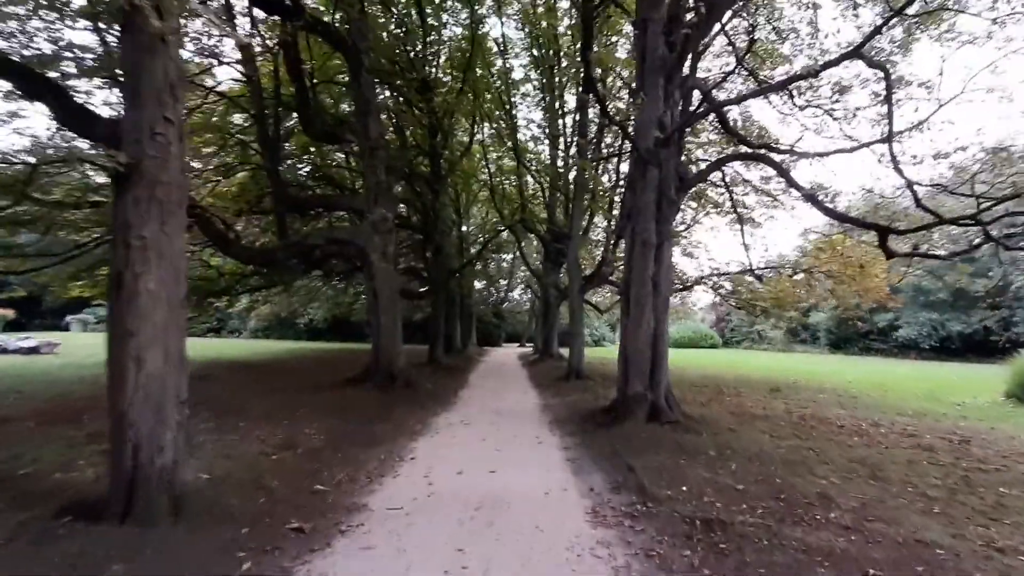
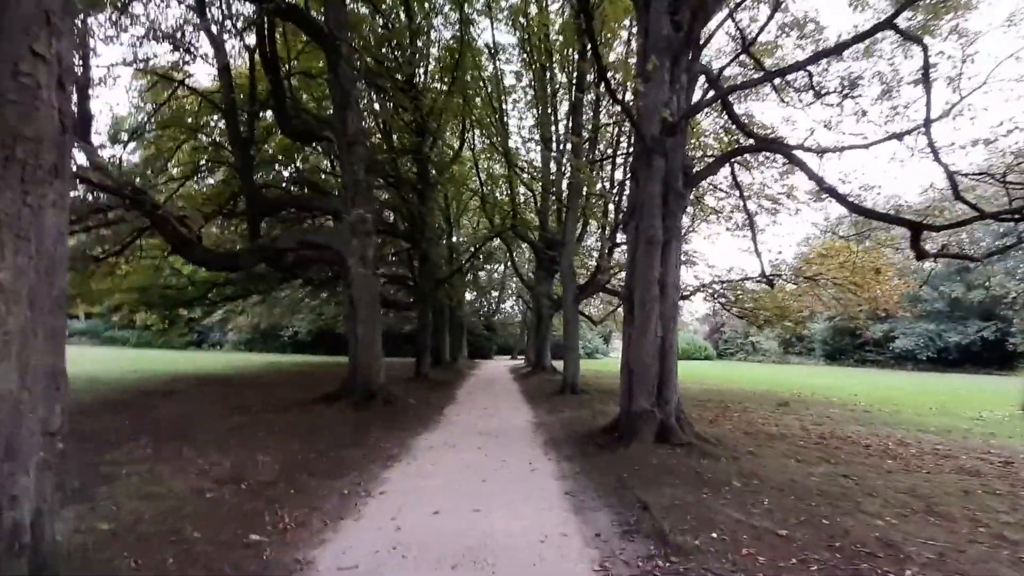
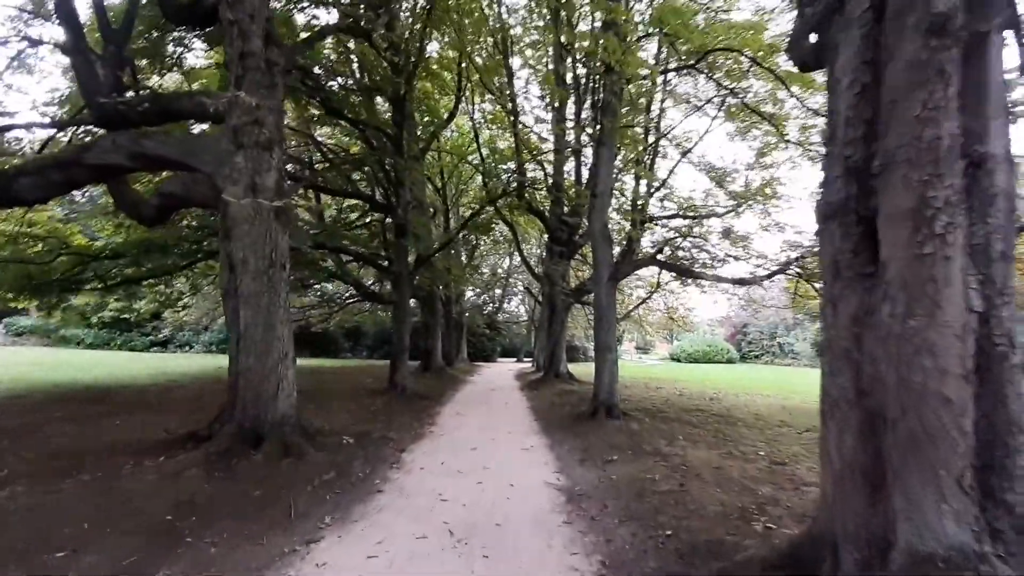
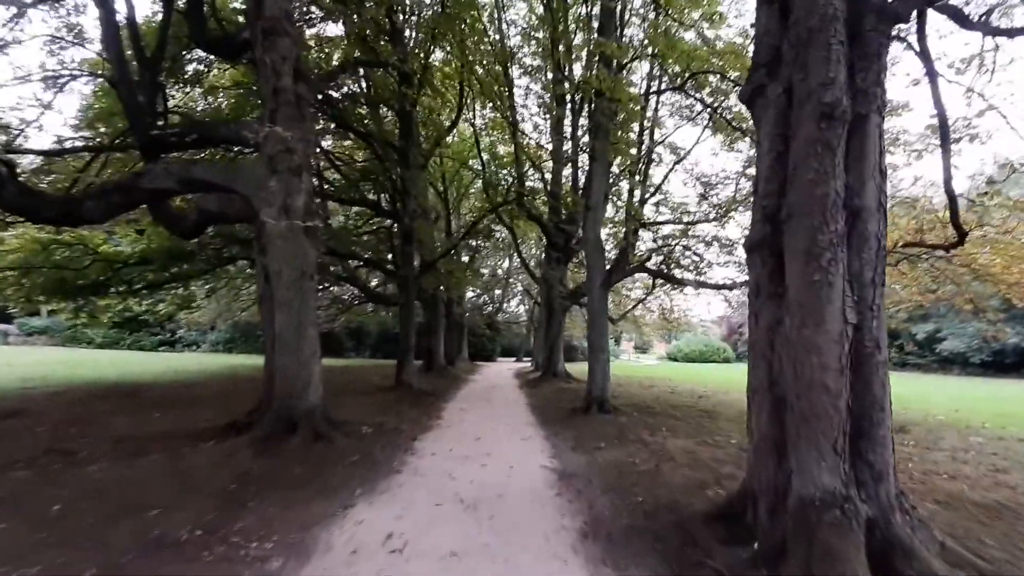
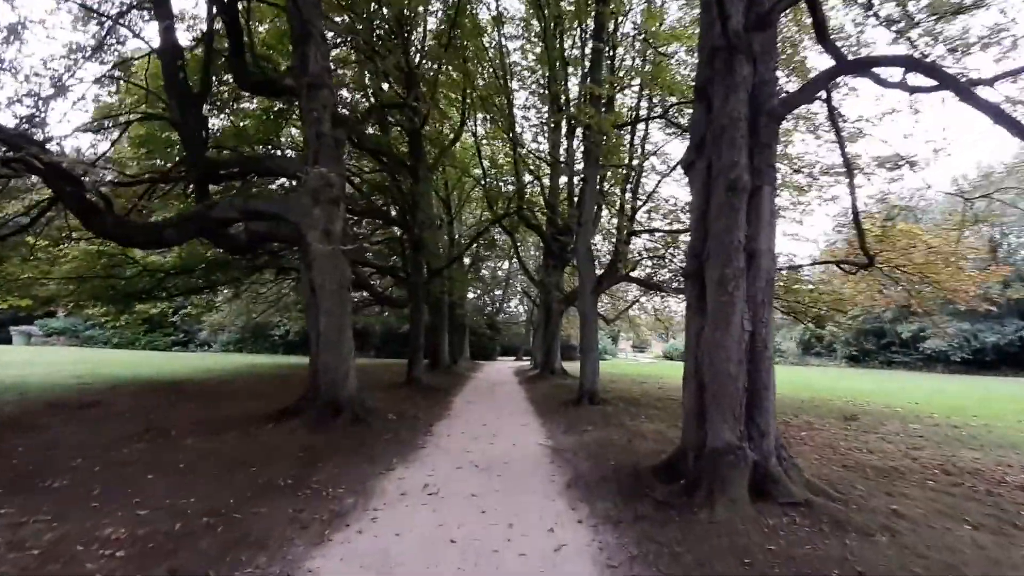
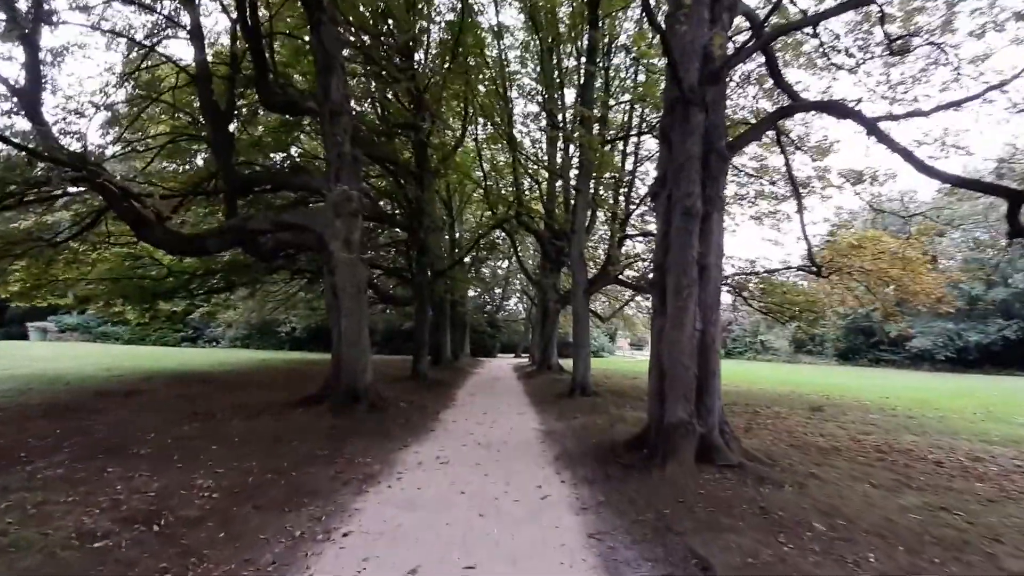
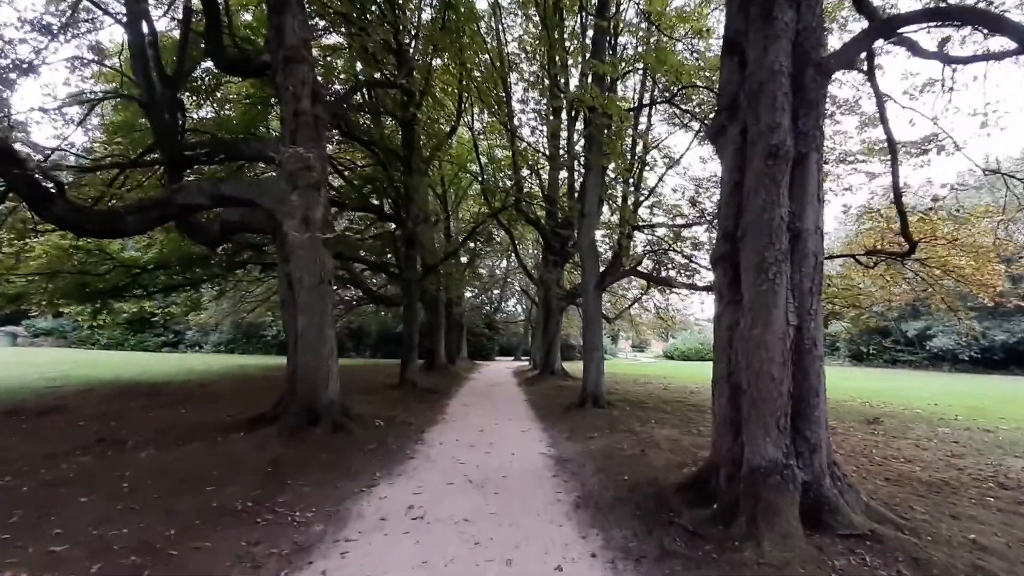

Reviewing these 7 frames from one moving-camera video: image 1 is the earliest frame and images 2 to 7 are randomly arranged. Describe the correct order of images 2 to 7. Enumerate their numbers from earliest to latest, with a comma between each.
2, 6, 5, 7, 4, 3
